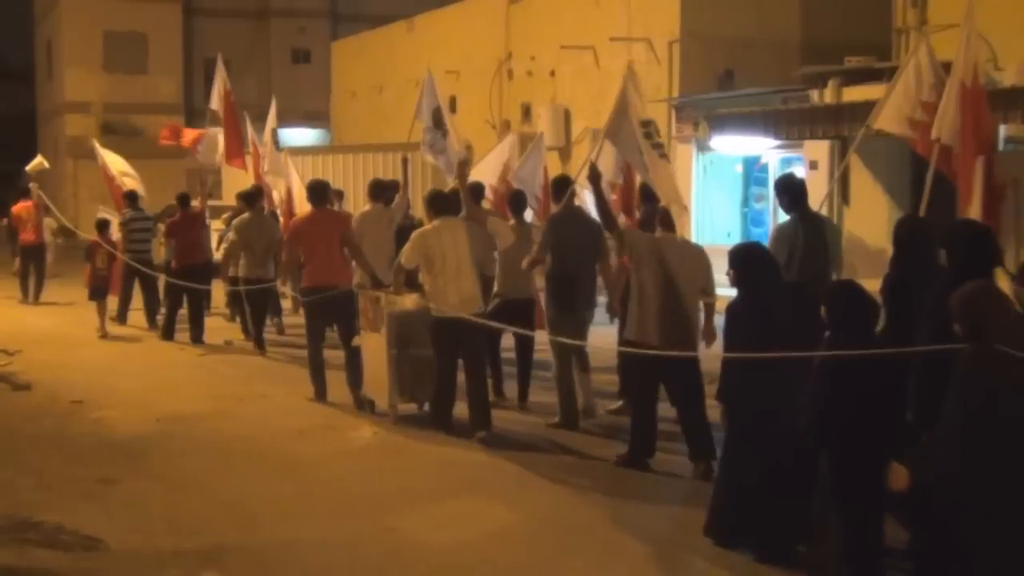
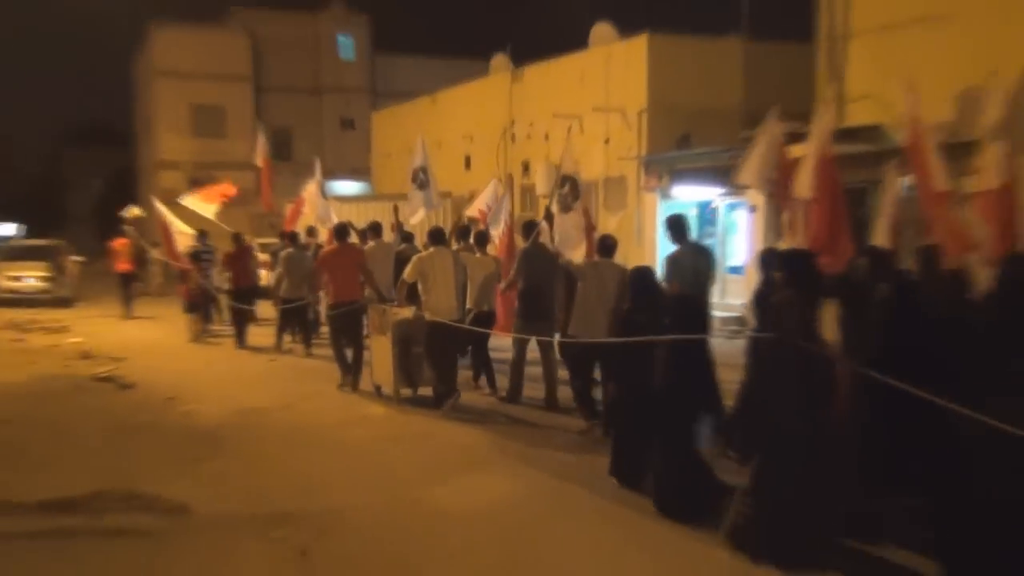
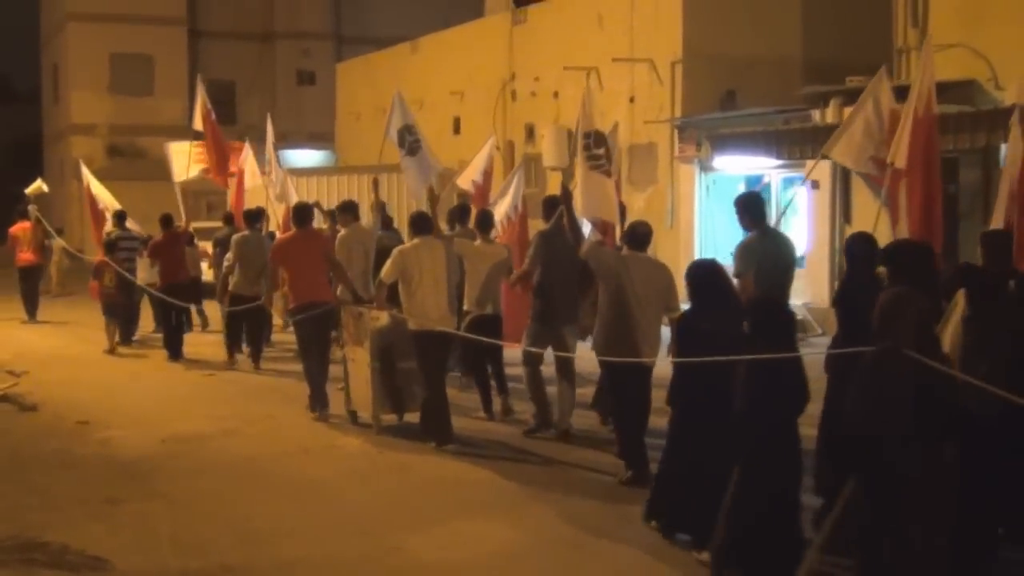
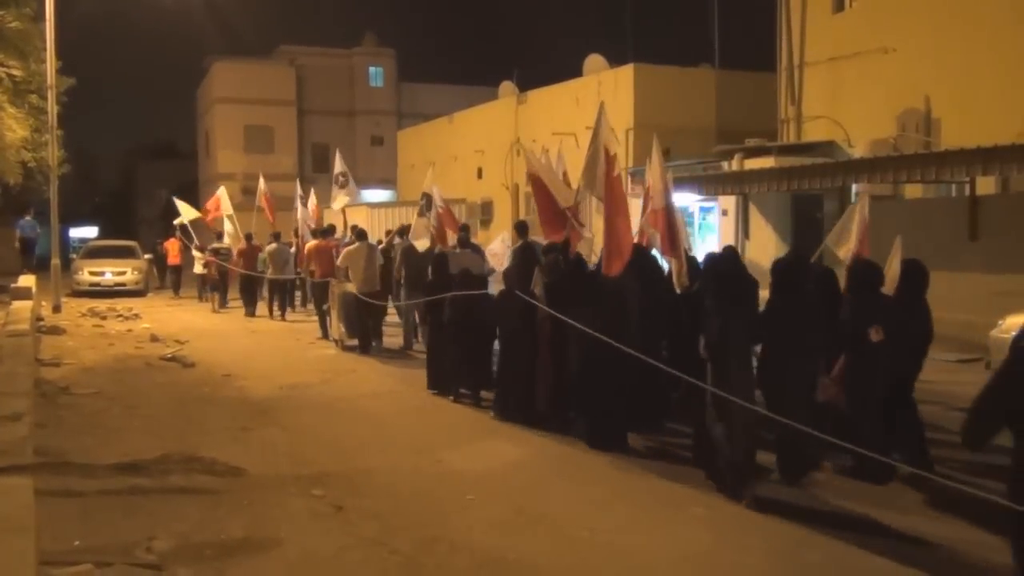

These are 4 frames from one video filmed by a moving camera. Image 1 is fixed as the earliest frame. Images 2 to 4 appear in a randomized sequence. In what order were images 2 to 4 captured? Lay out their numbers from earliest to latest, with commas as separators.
3, 2, 4
